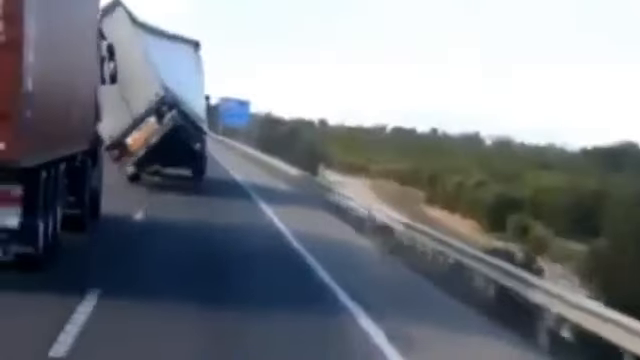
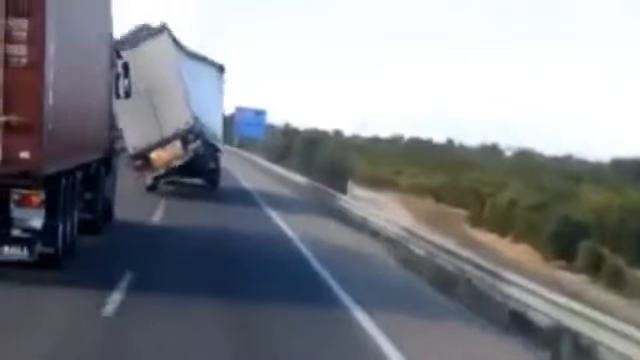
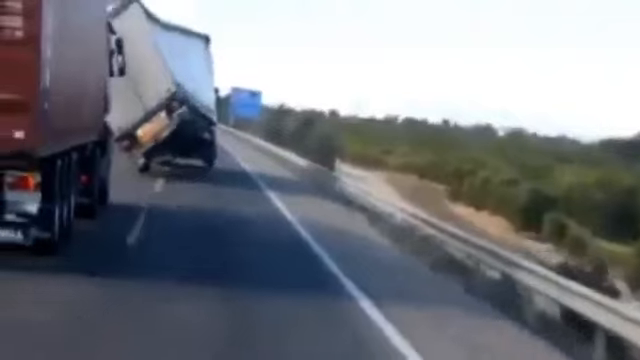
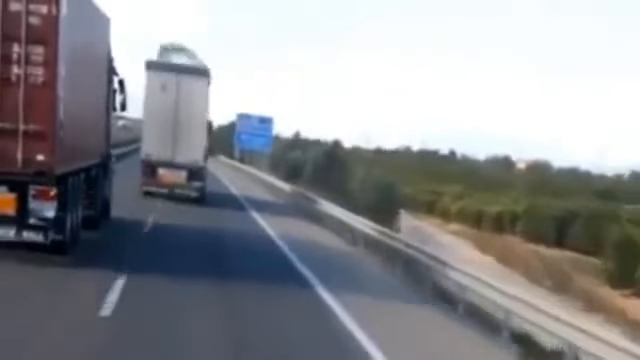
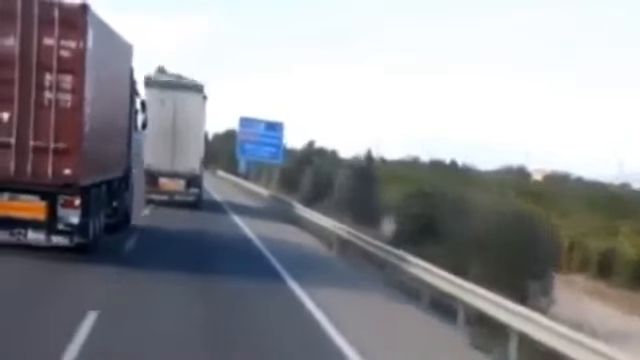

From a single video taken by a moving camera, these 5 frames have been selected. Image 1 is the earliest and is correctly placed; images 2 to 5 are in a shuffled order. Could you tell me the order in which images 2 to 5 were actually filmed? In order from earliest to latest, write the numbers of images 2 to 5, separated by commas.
3, 2, 4, 5
